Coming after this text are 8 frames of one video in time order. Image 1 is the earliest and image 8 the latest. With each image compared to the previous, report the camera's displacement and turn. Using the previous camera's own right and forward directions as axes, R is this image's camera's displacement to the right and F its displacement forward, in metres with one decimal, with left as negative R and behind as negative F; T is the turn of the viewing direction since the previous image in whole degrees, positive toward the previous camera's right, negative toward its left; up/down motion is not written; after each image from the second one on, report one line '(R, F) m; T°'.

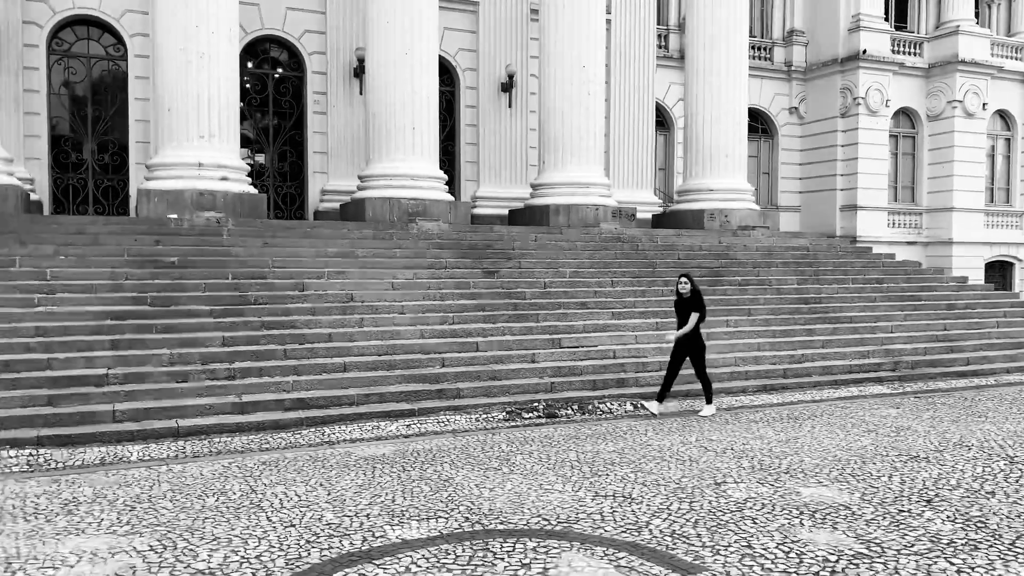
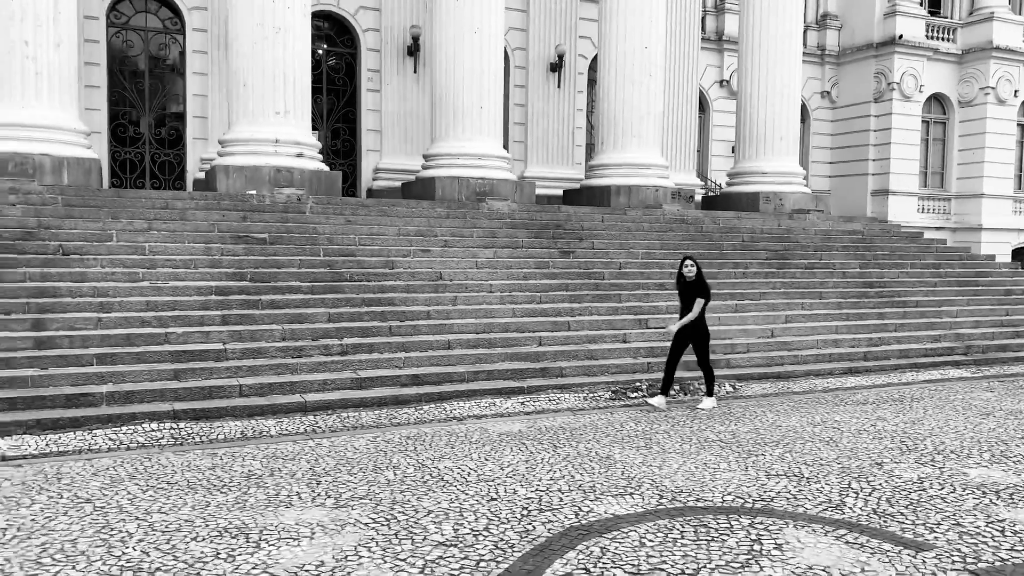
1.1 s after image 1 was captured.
(-1.1, -0.1) m; +1°
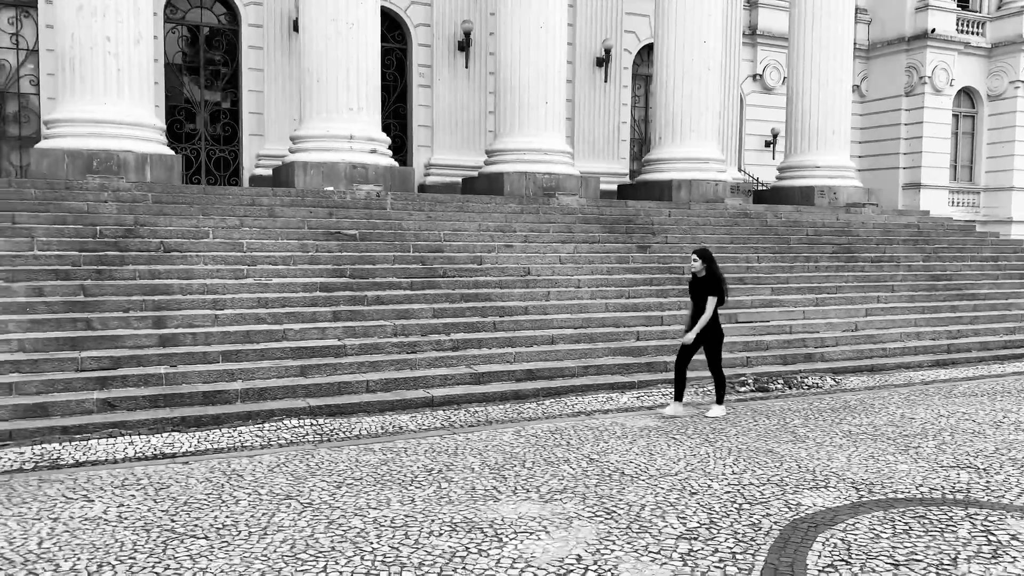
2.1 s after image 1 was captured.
(-1.1, 0.0) m; +1°
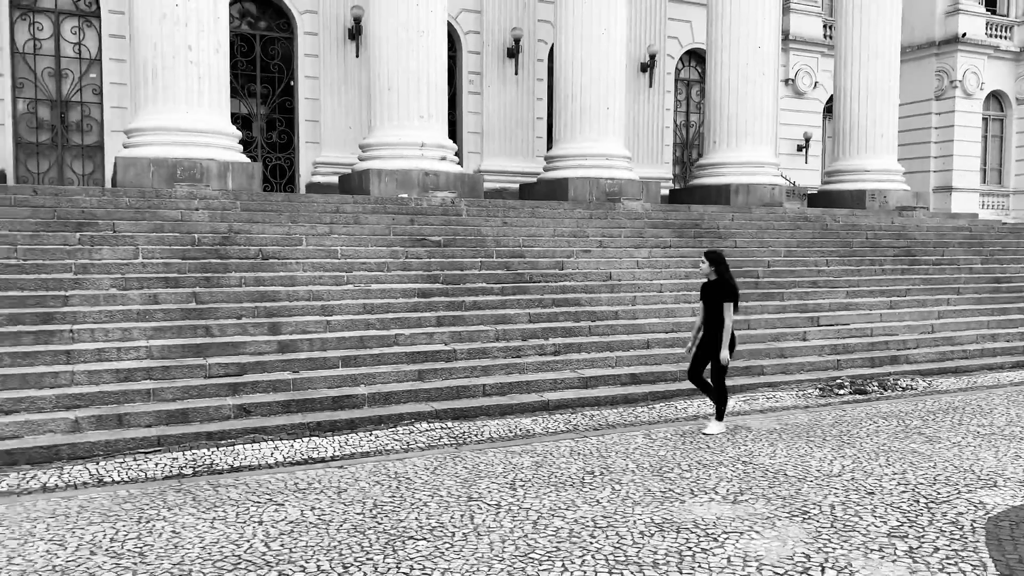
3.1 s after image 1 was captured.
(-1.0, -0.1) m; 0°
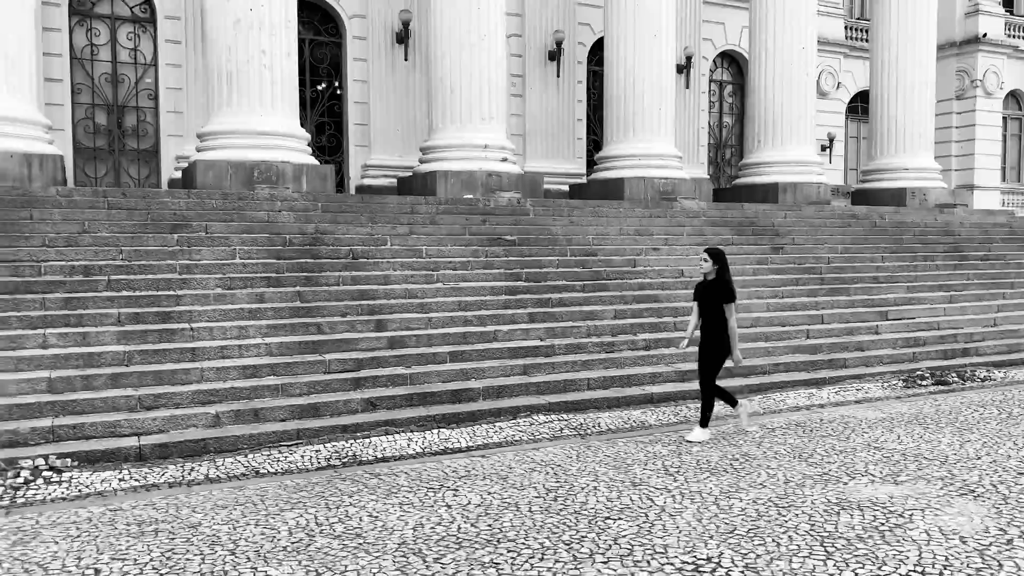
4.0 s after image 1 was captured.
(-1.0, -0.2) m; 0°
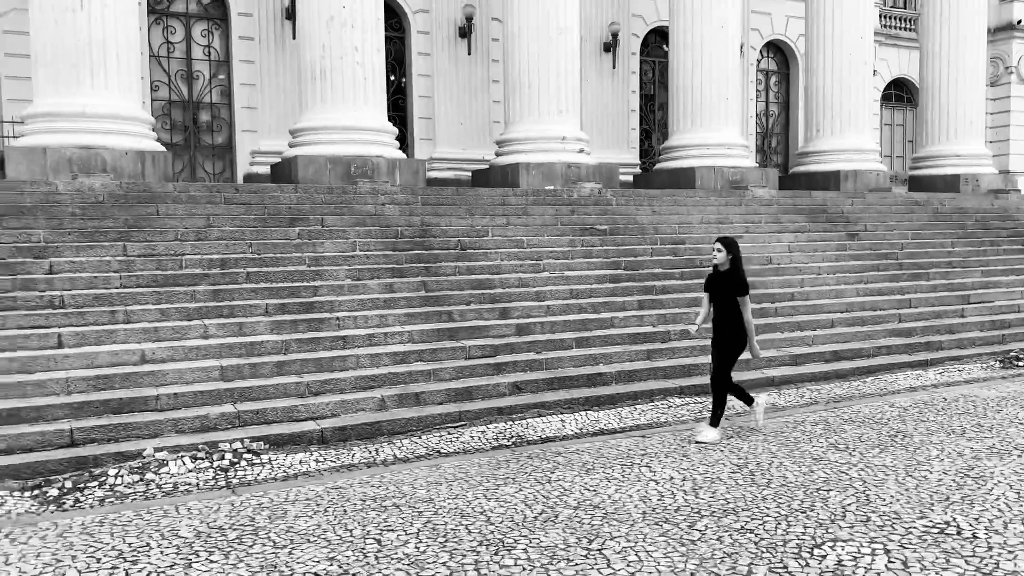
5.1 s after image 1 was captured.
(-1.1, -0.3) m; 0°
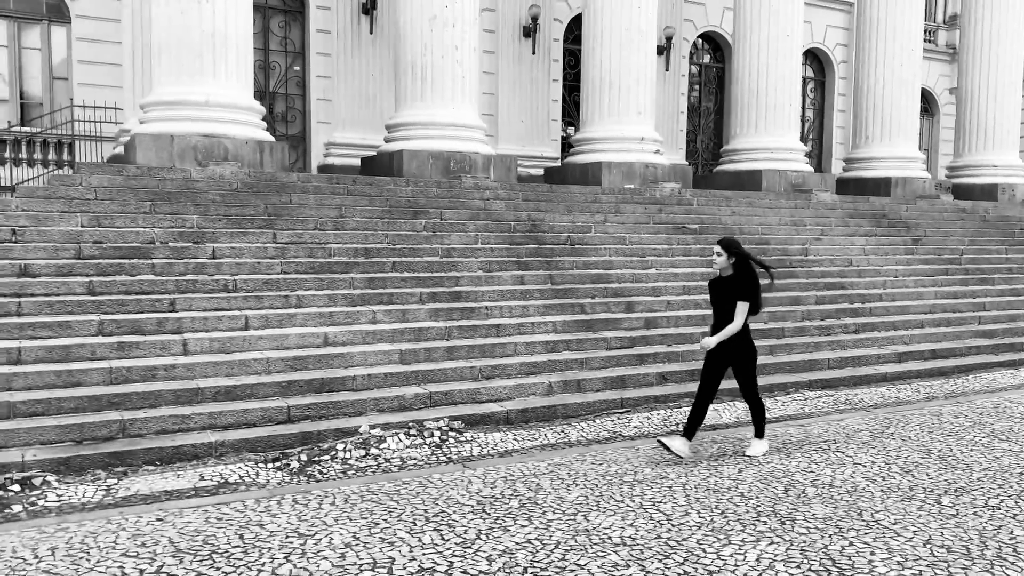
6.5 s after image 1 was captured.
(-1.5, -0.4) m; +2°
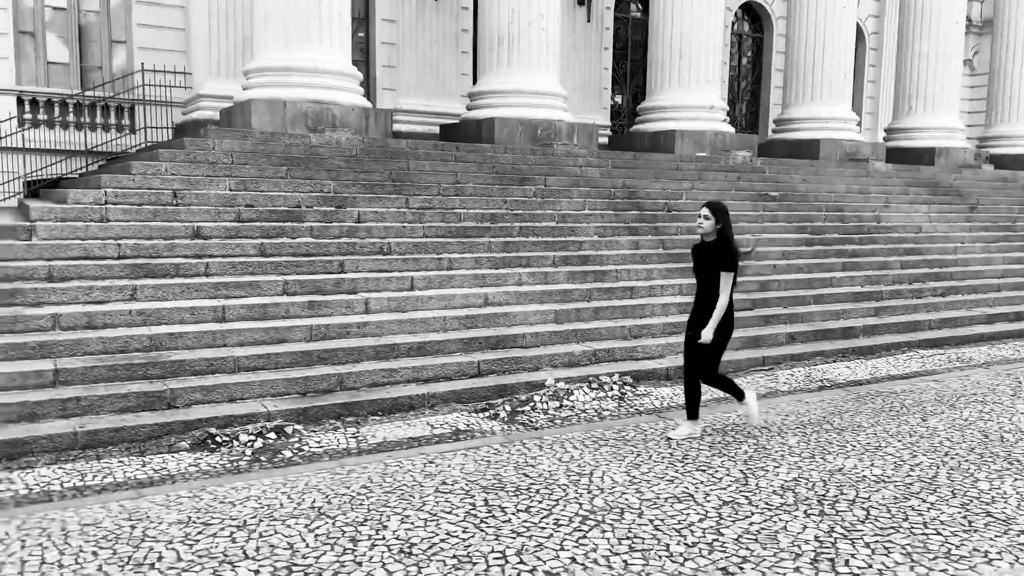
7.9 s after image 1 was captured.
(-1.5, -0.3) m; +2°
